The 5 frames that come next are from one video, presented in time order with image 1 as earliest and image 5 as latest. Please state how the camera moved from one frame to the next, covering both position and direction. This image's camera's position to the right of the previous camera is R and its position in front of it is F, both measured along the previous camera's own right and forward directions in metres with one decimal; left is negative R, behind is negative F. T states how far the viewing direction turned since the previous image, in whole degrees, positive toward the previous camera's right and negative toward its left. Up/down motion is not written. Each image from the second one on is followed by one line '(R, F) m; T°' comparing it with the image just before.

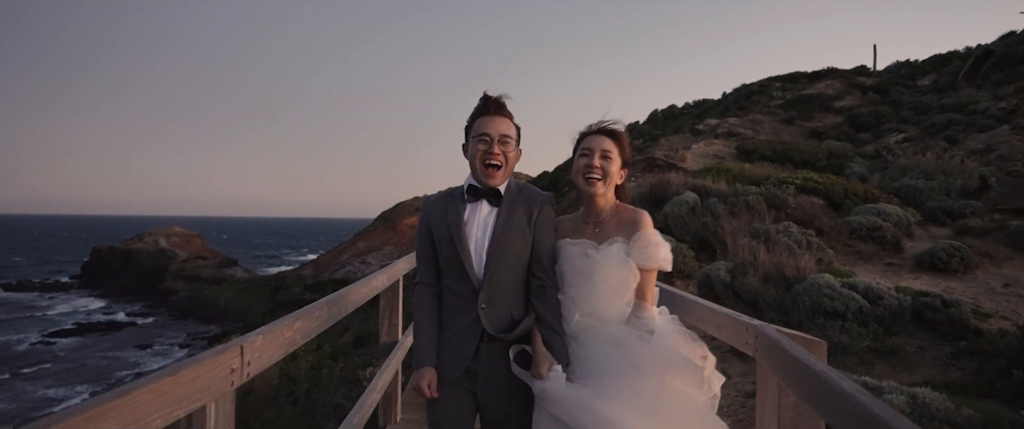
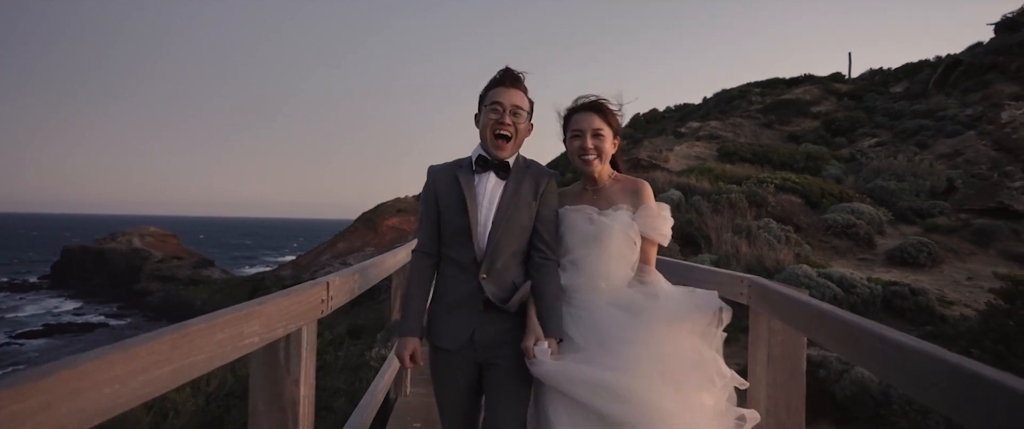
(-0.2, -0.3) m; +2°
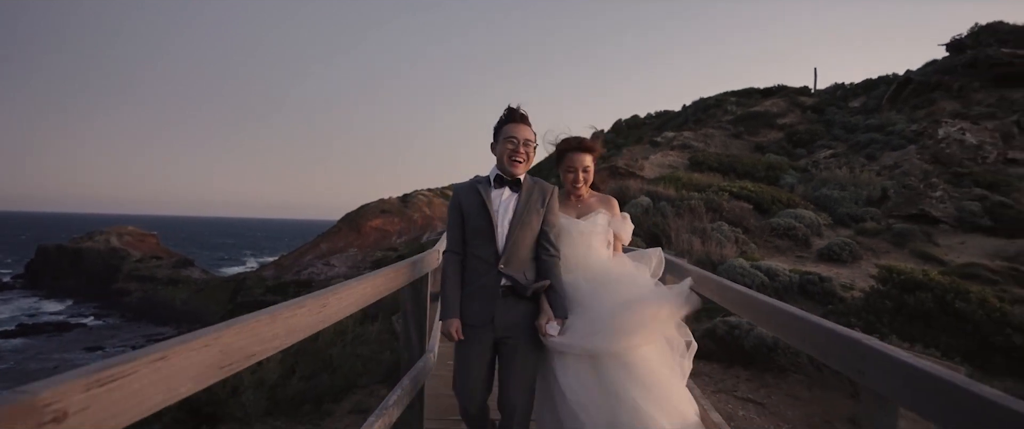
(-0.2, -1.6) m; +2°
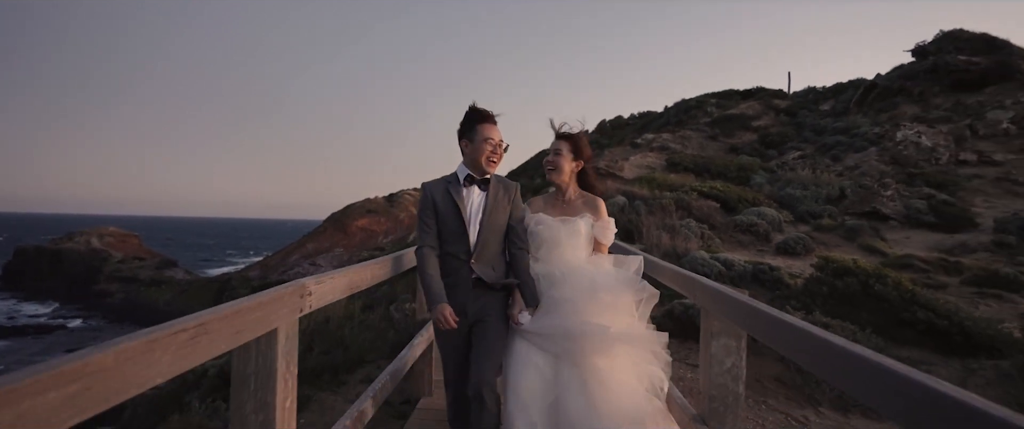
(0.0, -1.0) m; +1°
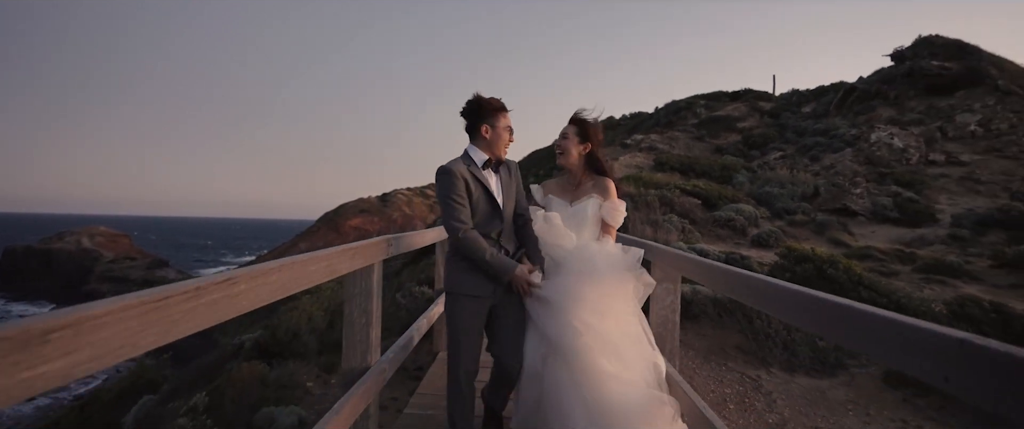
(-0.1, -1.0) m; +1°
